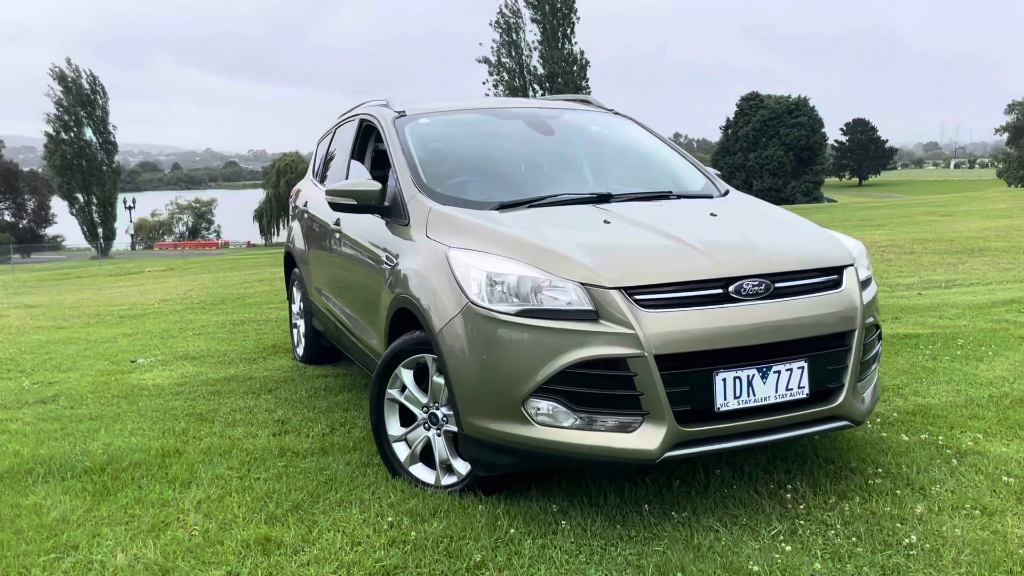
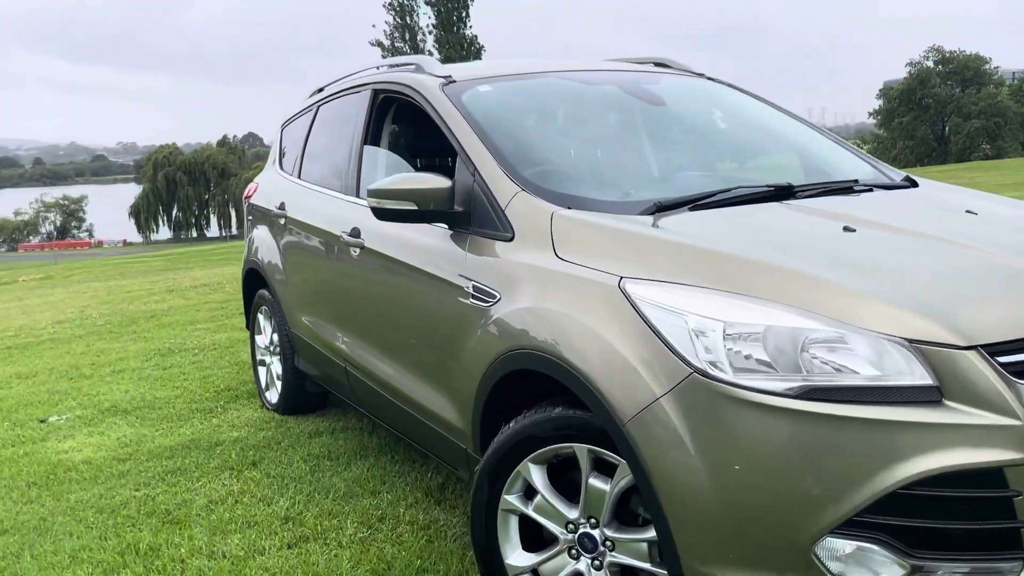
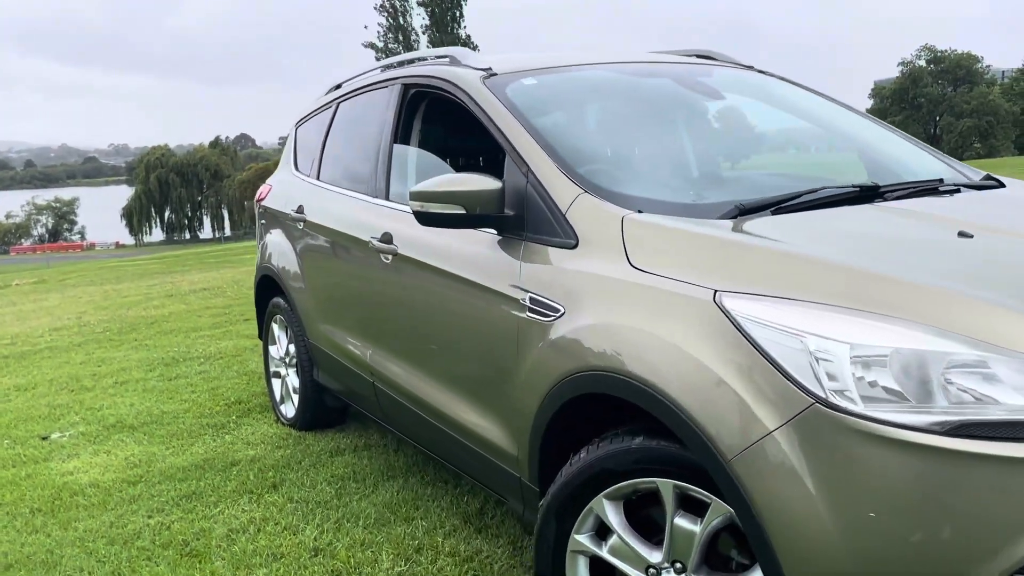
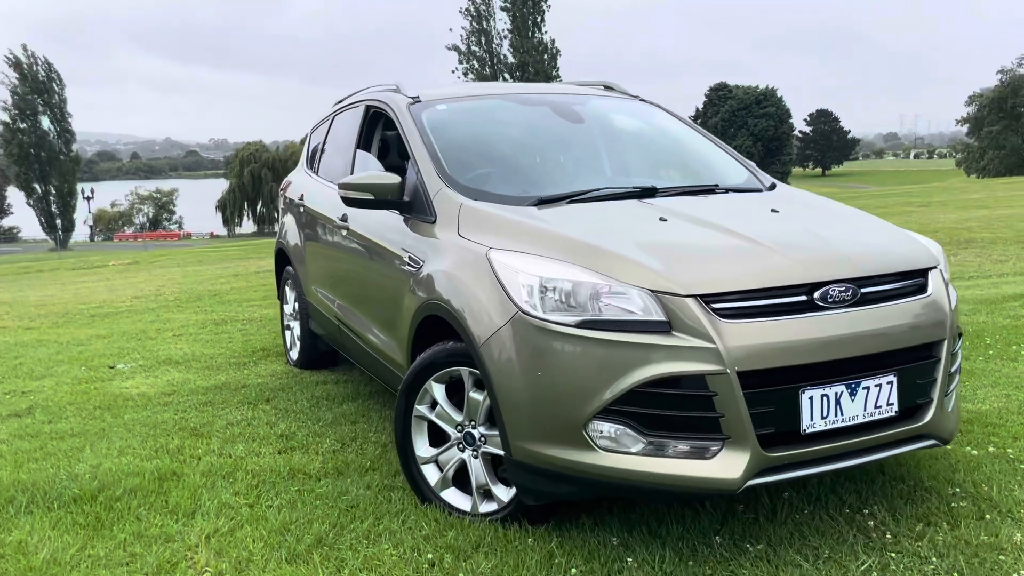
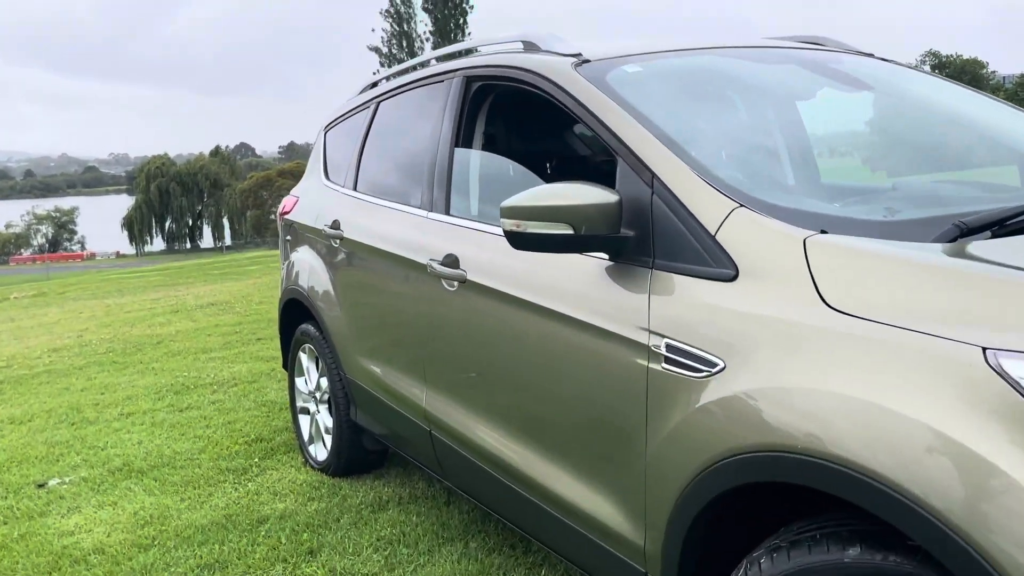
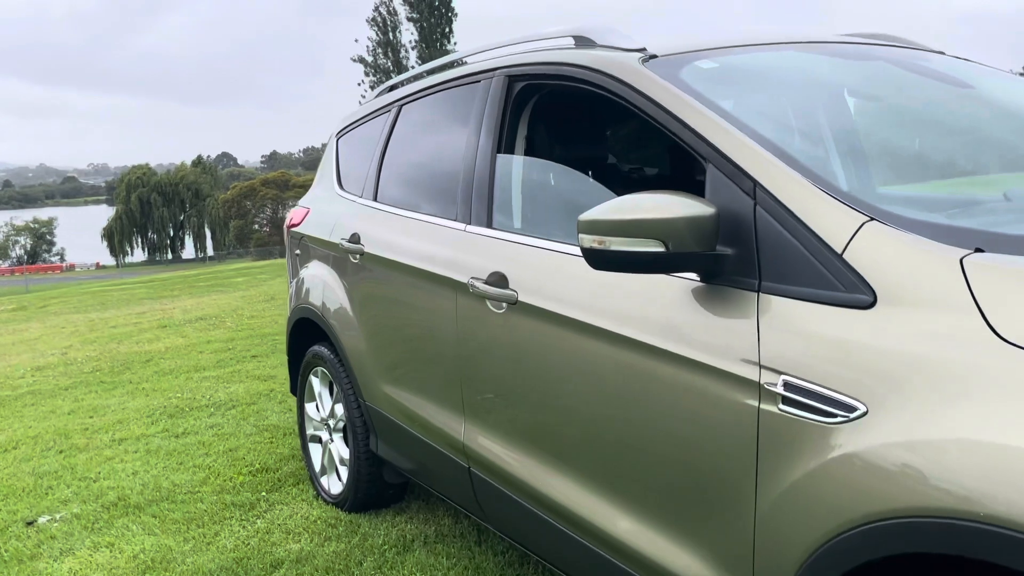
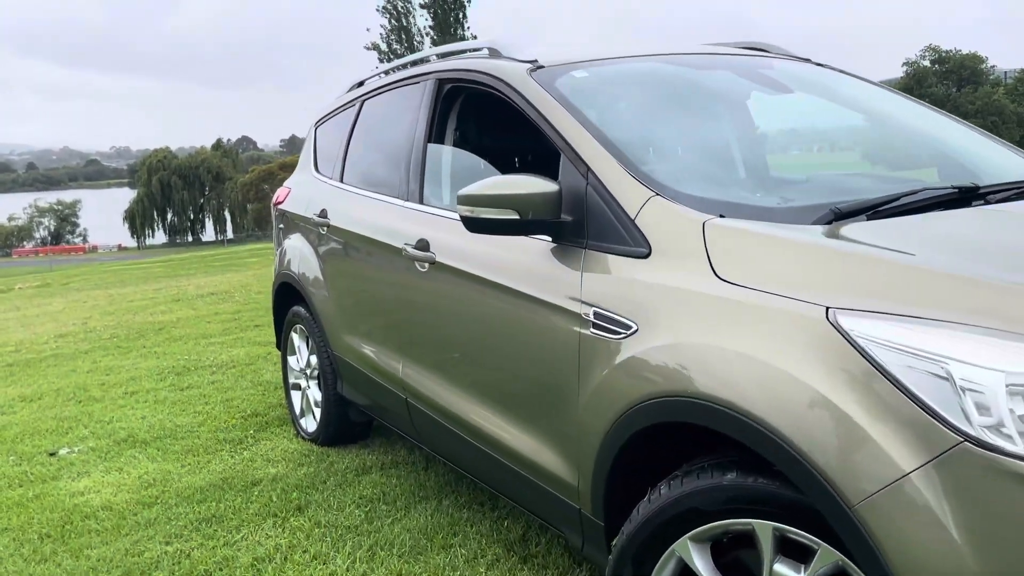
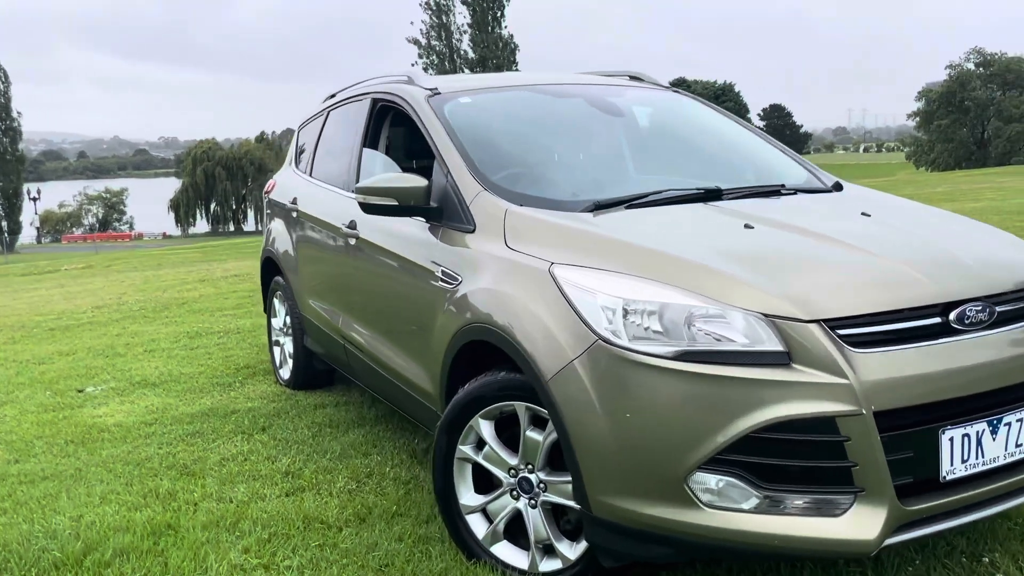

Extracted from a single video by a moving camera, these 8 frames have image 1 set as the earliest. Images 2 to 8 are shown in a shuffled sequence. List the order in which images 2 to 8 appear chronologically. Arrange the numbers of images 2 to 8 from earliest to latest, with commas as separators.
4, 8, 2, 3, 7, 5, 6
